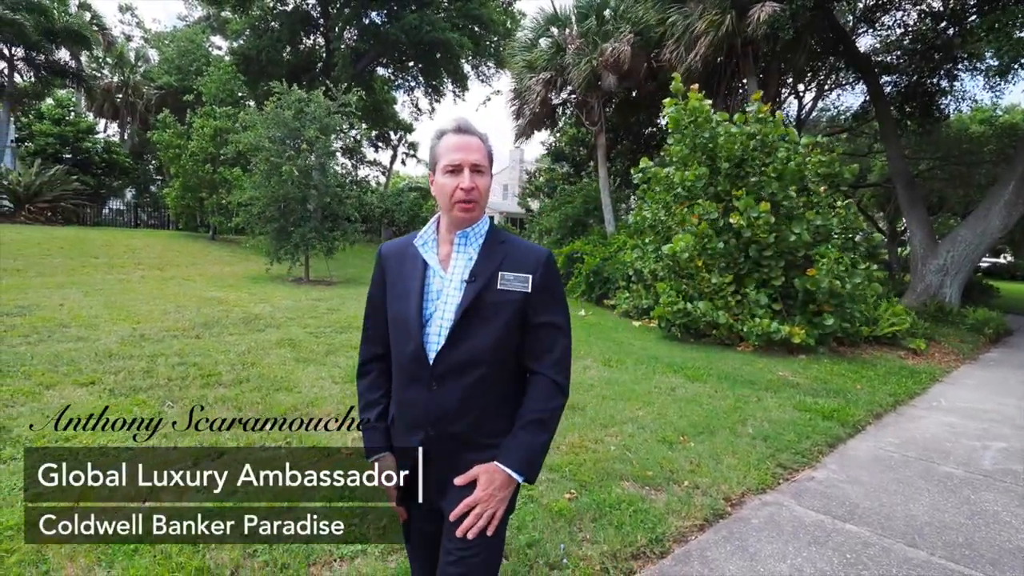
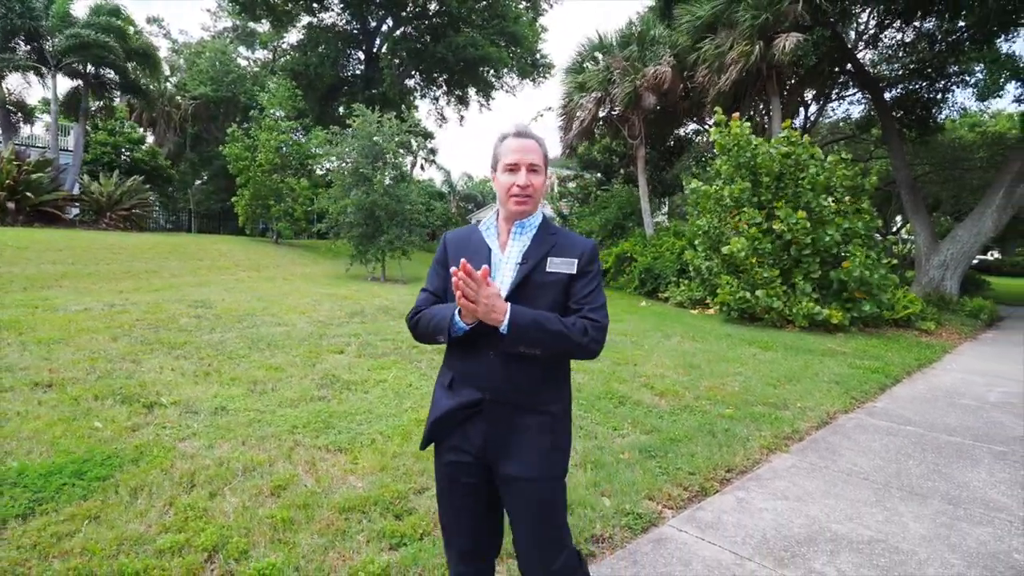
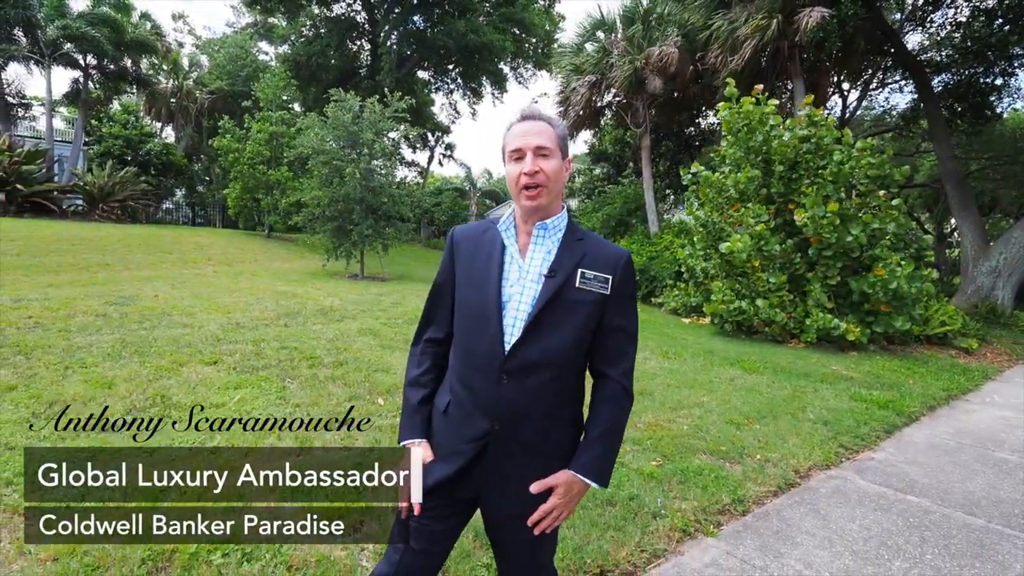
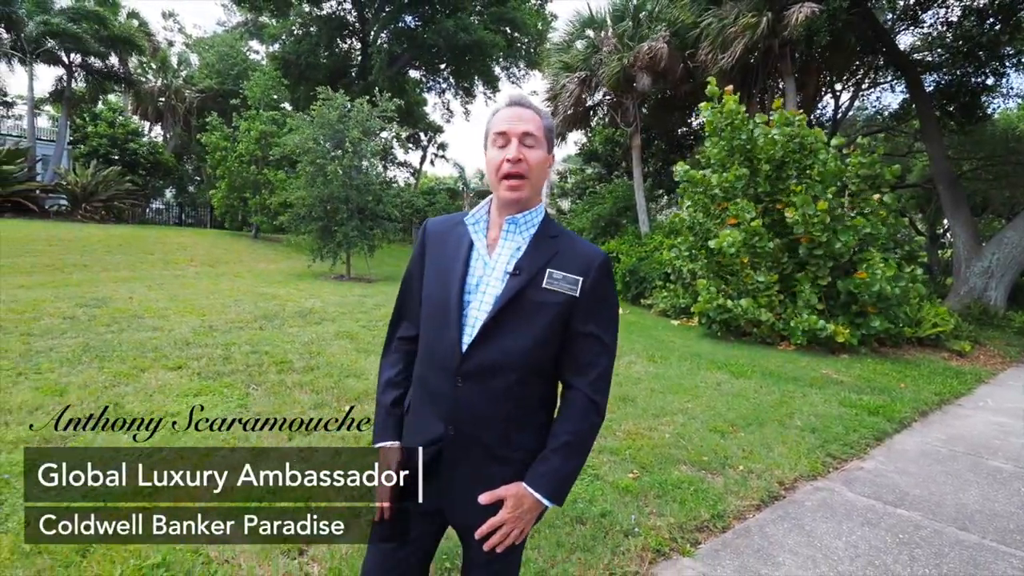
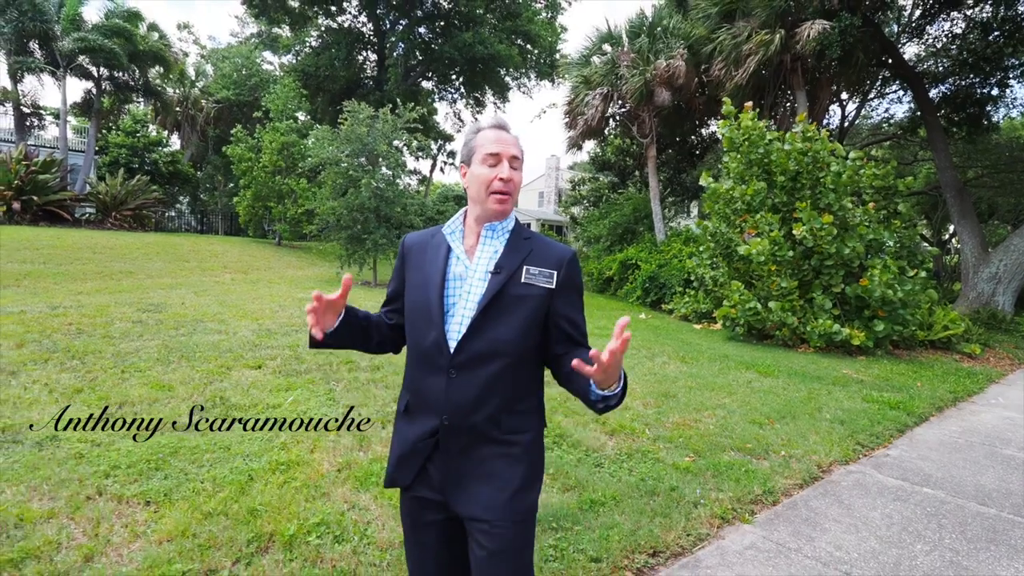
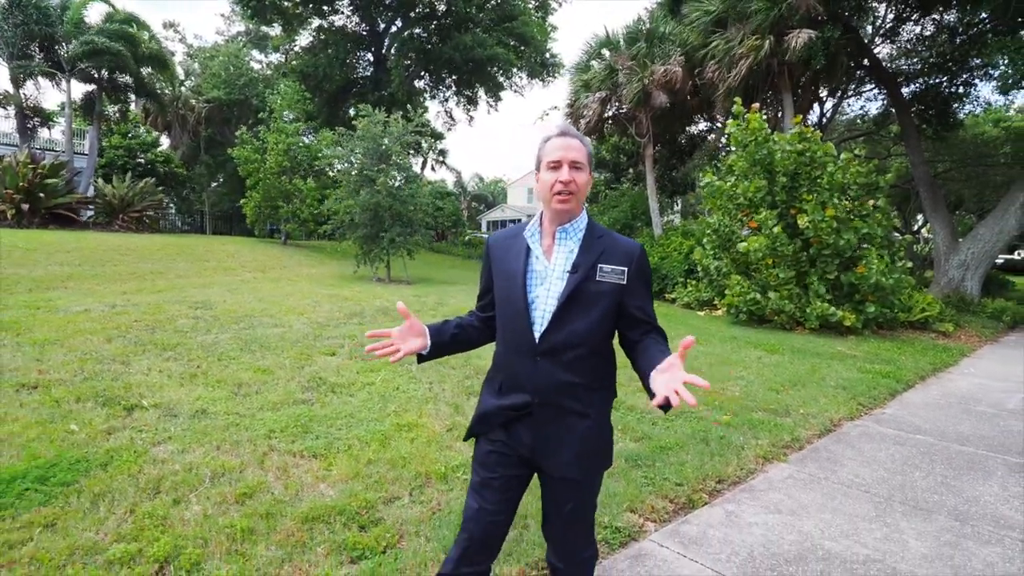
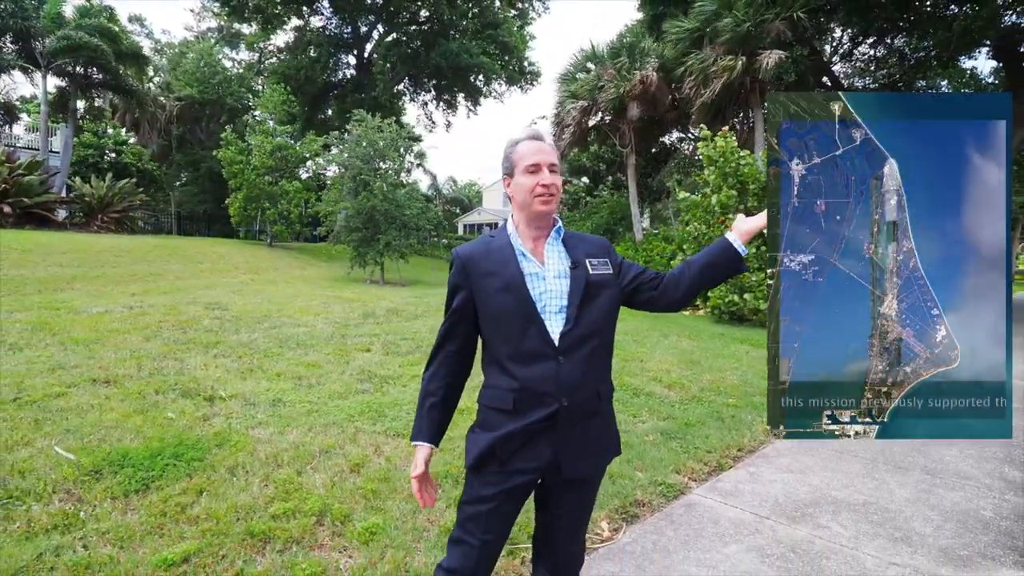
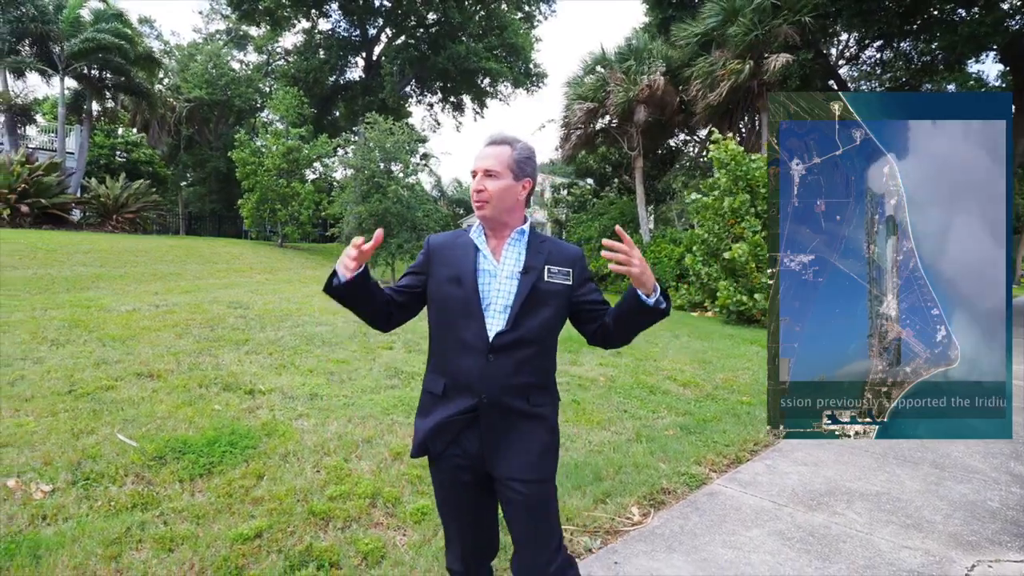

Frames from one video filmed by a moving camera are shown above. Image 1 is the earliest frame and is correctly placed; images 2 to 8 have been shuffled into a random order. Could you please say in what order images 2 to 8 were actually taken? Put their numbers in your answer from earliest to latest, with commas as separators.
4, 3, 5, 6, 2, 7, 8
